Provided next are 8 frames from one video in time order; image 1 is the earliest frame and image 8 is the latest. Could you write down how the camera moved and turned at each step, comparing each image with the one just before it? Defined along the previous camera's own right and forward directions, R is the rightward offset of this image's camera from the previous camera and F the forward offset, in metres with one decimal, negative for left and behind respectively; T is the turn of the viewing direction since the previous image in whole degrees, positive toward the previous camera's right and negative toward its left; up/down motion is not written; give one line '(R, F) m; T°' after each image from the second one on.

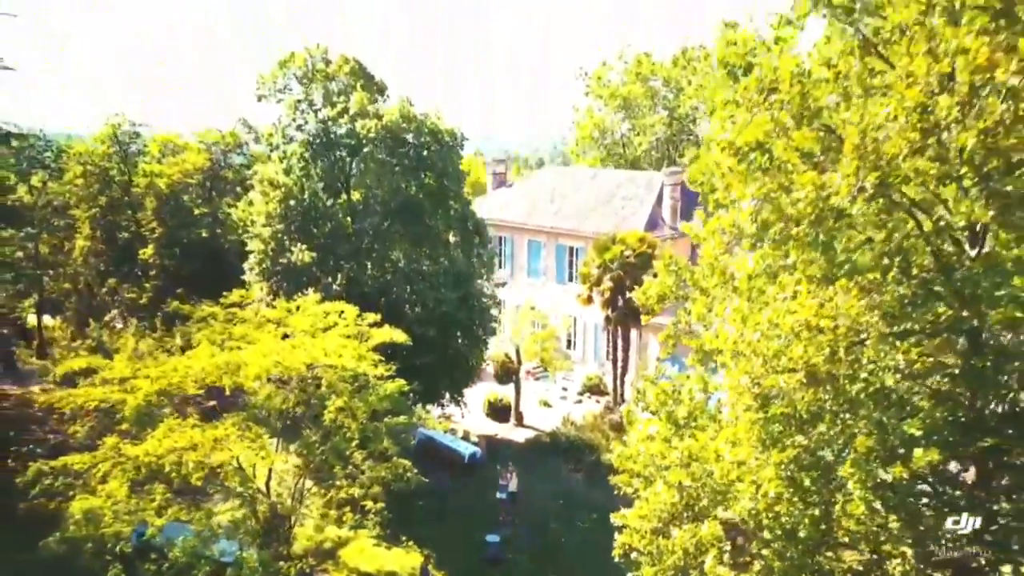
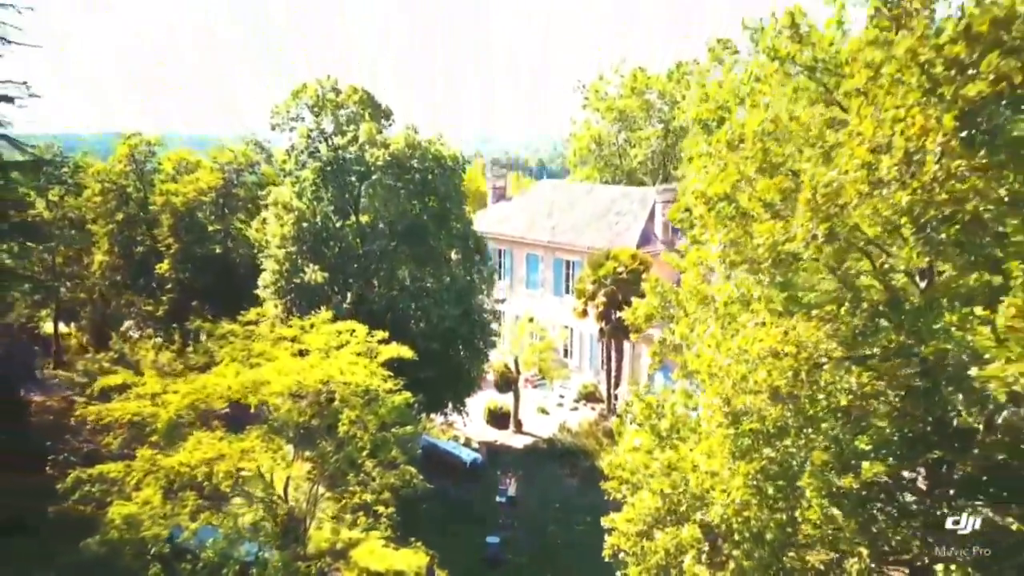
(0.0, -1.1) m; 0°
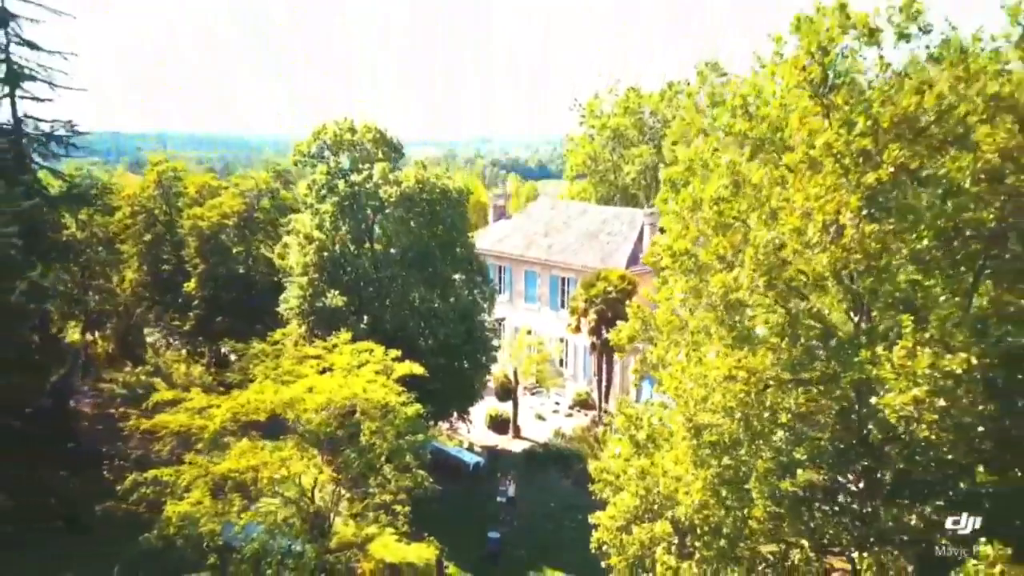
(0.0, -1.9) m; 0°
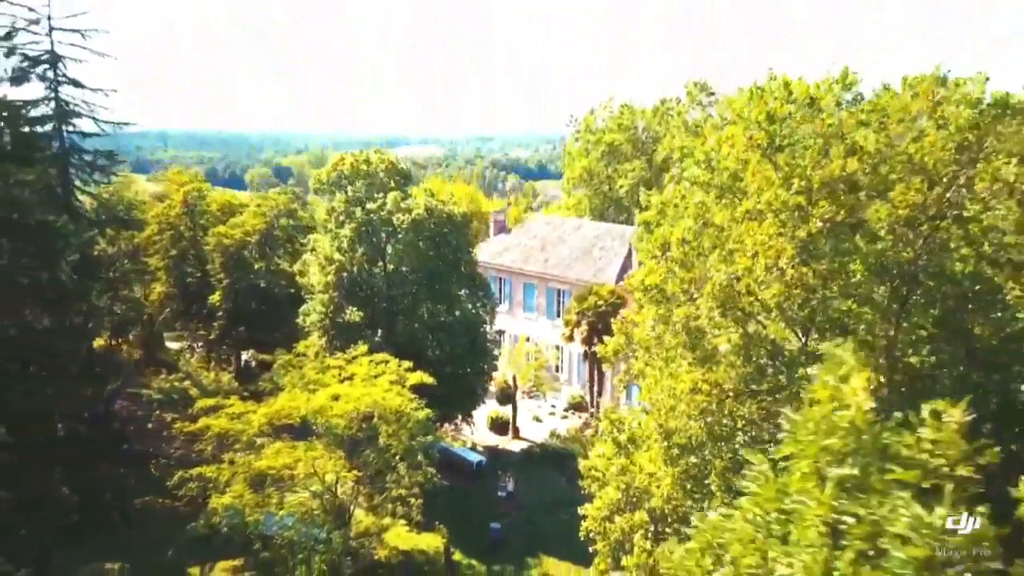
(0.0, -2.1) m; 0°
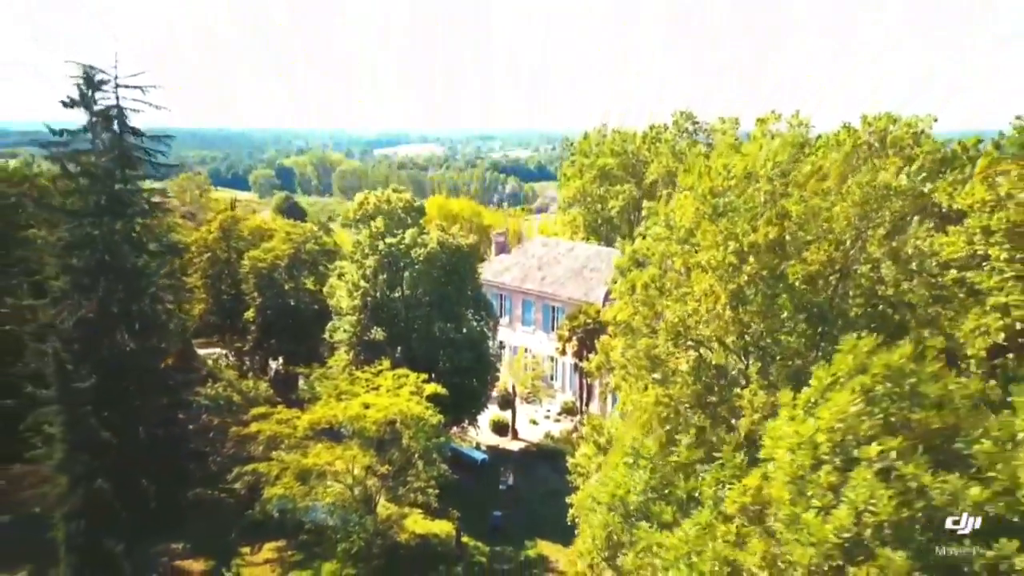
(0.0, -3.5) m; 0°
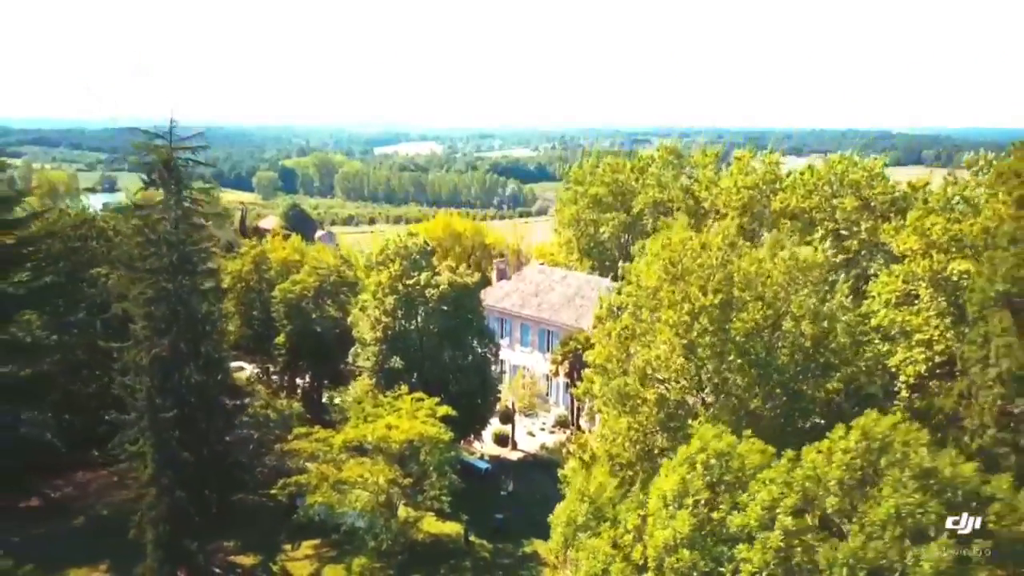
(0.0, -4.0) m; 0°
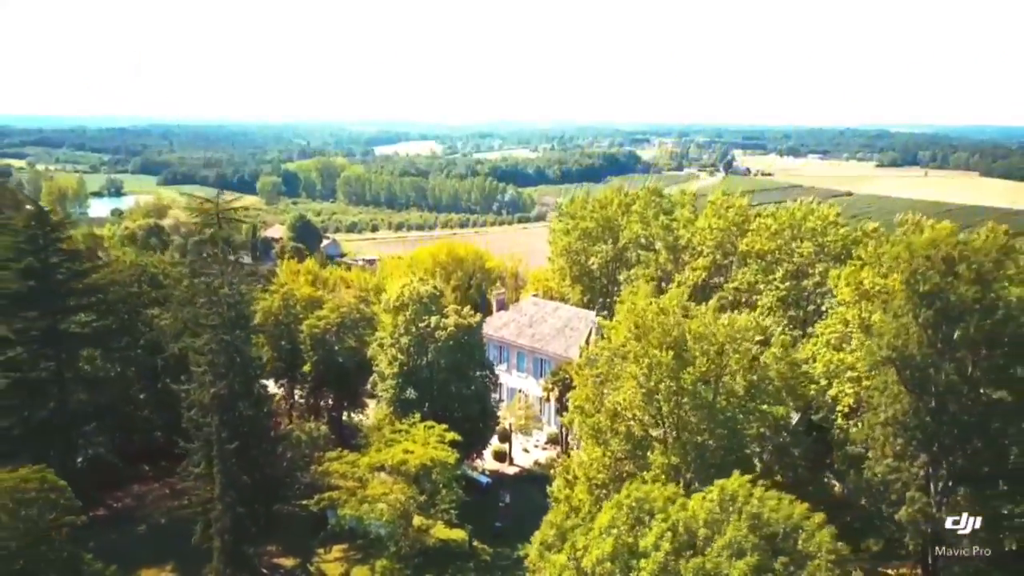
(+0.1, -4.9) m; 0°
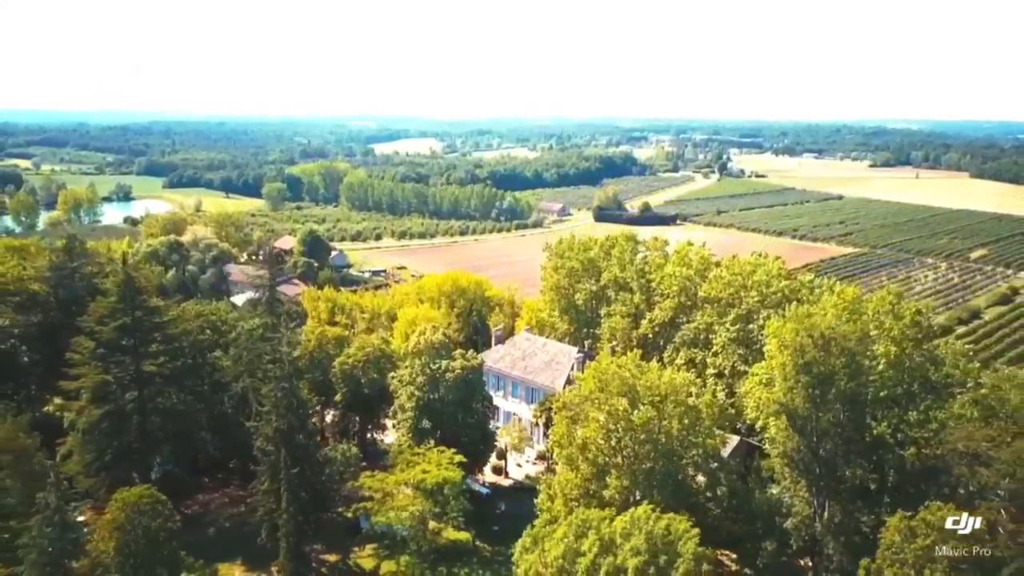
(+0.1, -8.1) m; 0°
